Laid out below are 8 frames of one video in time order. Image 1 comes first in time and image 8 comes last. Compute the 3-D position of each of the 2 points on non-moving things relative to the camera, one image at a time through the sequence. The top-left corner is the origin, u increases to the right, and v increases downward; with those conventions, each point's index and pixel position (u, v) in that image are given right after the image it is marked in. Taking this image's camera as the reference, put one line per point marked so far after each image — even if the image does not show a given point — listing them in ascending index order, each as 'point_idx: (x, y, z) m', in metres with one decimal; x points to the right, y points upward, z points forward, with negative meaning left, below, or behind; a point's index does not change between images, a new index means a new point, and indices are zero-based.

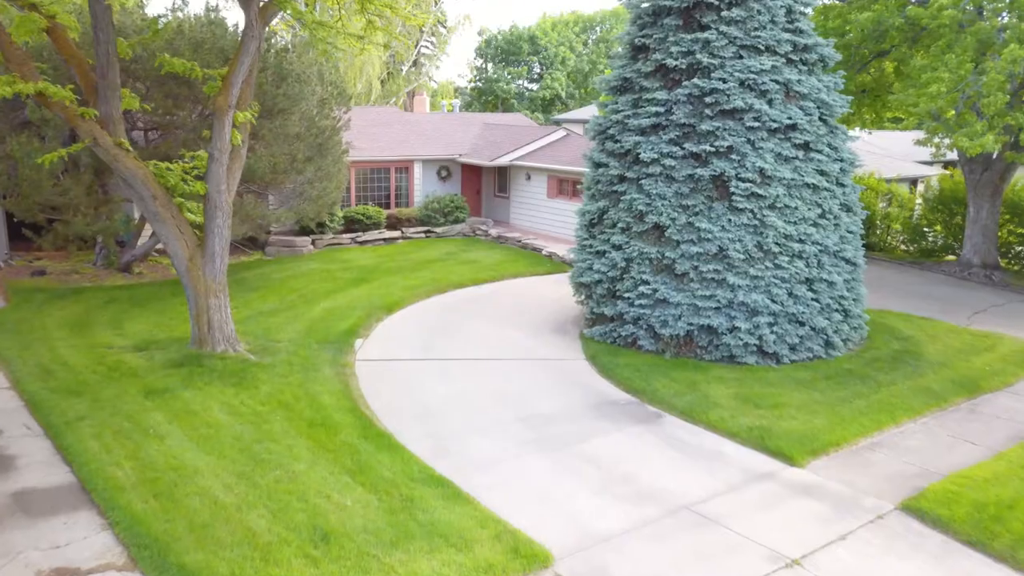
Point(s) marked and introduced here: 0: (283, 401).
0: (-3.1, -1.5, +9.9) m
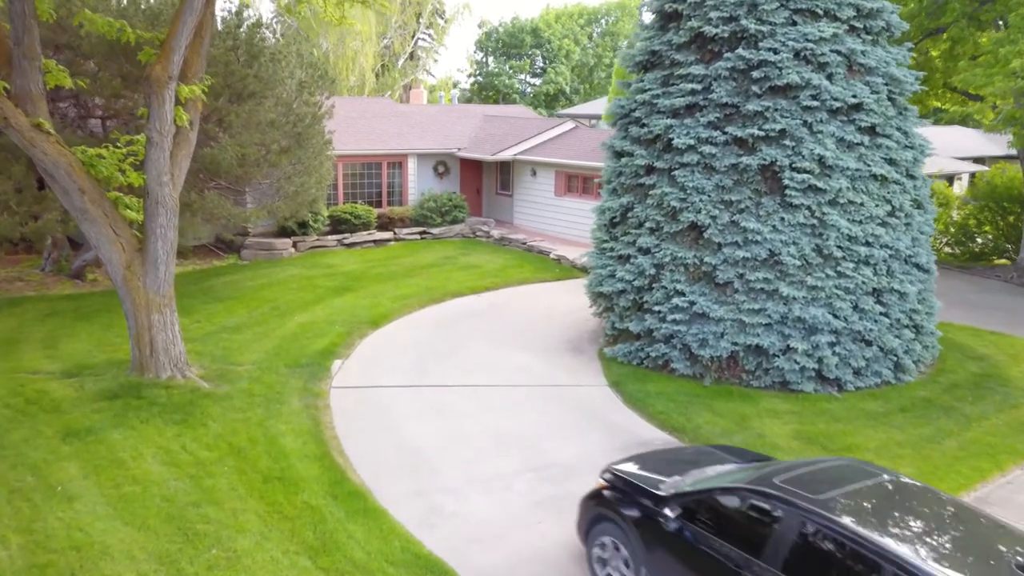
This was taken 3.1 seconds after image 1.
0: (-3.0, -1.7, +7.9) m
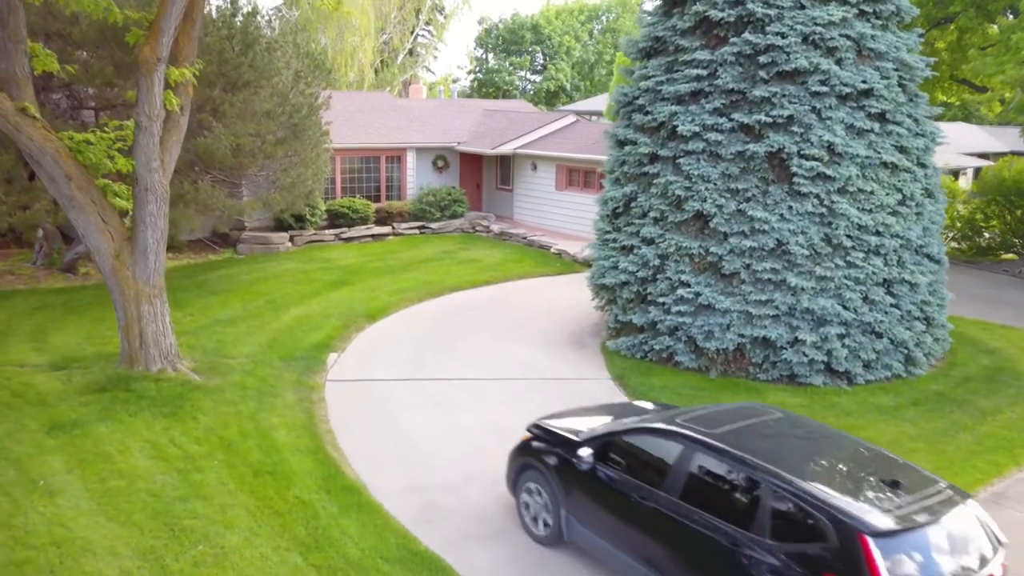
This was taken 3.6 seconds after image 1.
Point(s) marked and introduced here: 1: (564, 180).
0: (-2.9, -1.6, +7.6) m
1: (+1.3, +2.7, +18.7) m
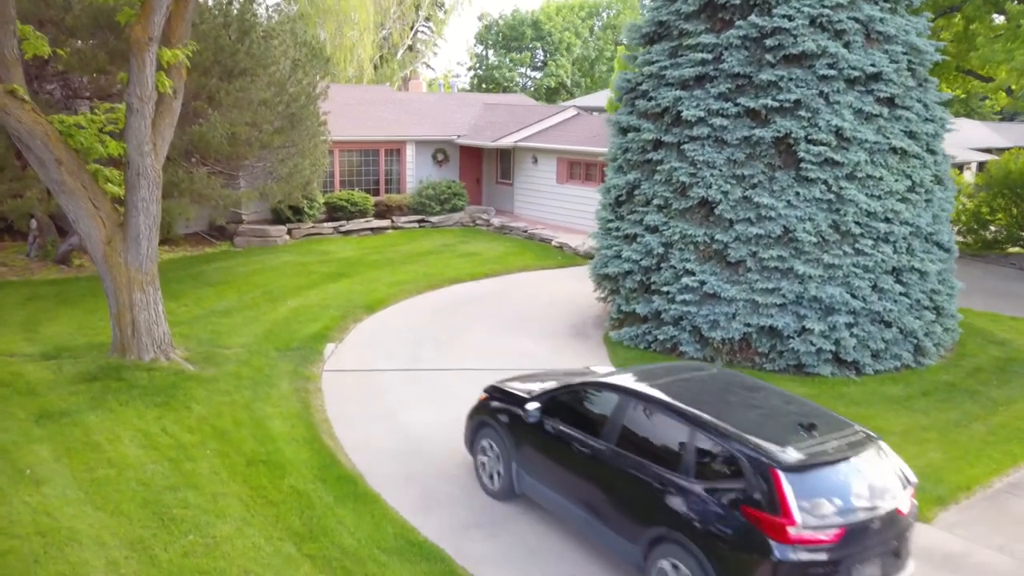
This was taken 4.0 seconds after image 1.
0: (-2.9, -1.4, +7.4) m
1: (+1.3, +2.9, +18.5) m
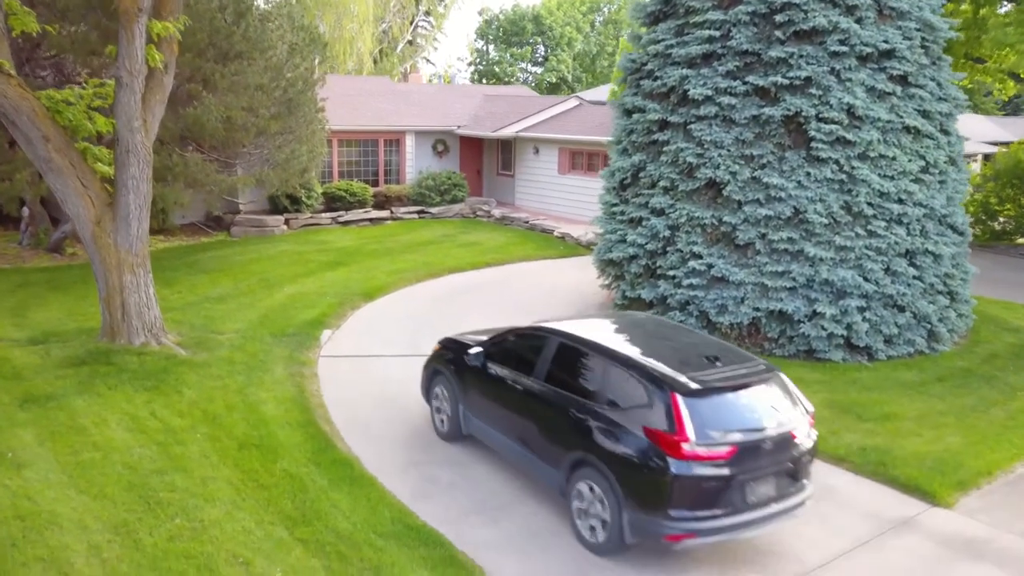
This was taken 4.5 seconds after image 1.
0: (-2.9, -1.2, +7.1) m
1: (+1.3, +3.1, +18.2) m
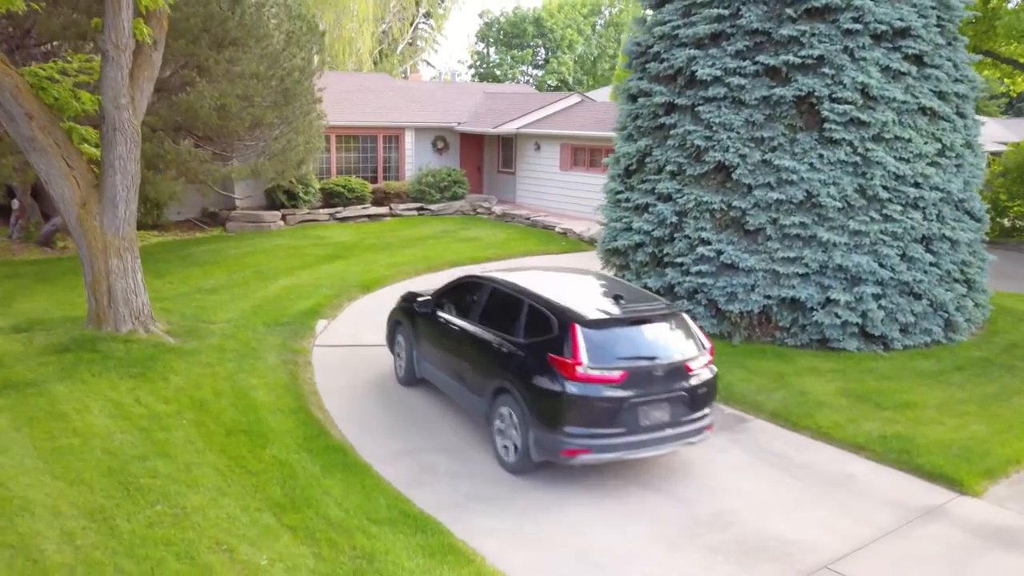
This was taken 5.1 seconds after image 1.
0: (-2.9, -1.0, +6.8) m
1: (+1.4, +3.1, +17.9) m
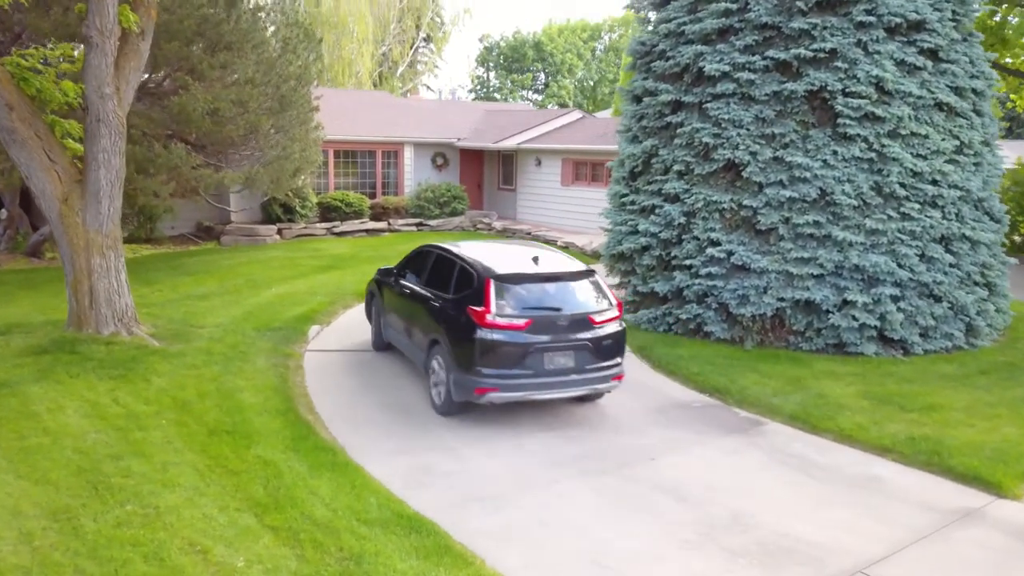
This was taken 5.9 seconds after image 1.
0: (-2.9, -1.0, +6.4) m
1: (+1.4, +2.7, +17.7) m
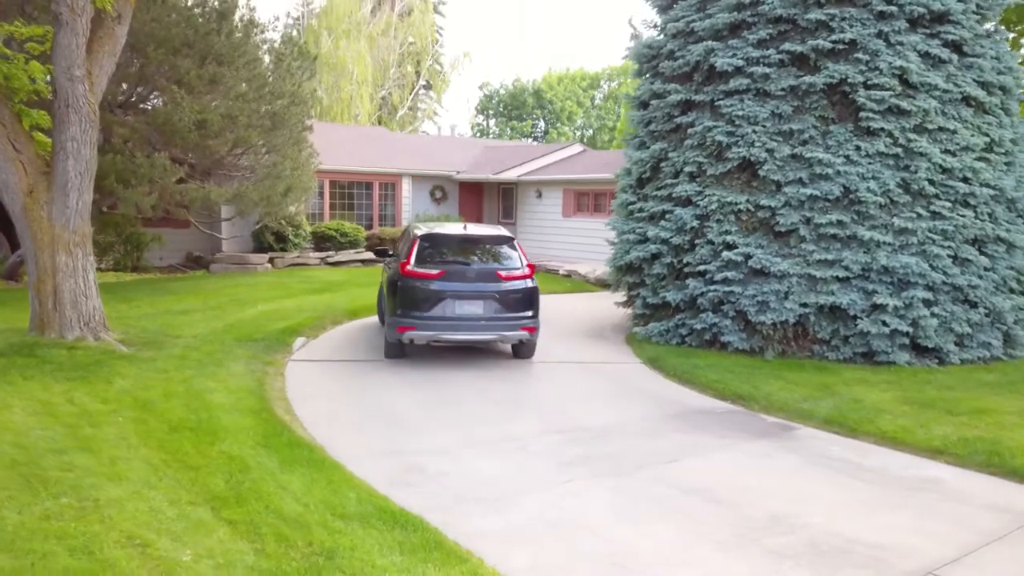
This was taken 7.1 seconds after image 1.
0: (-2.9, -0.9, +5.7) m
1: (+1.4, +1.9, +17.3) m
